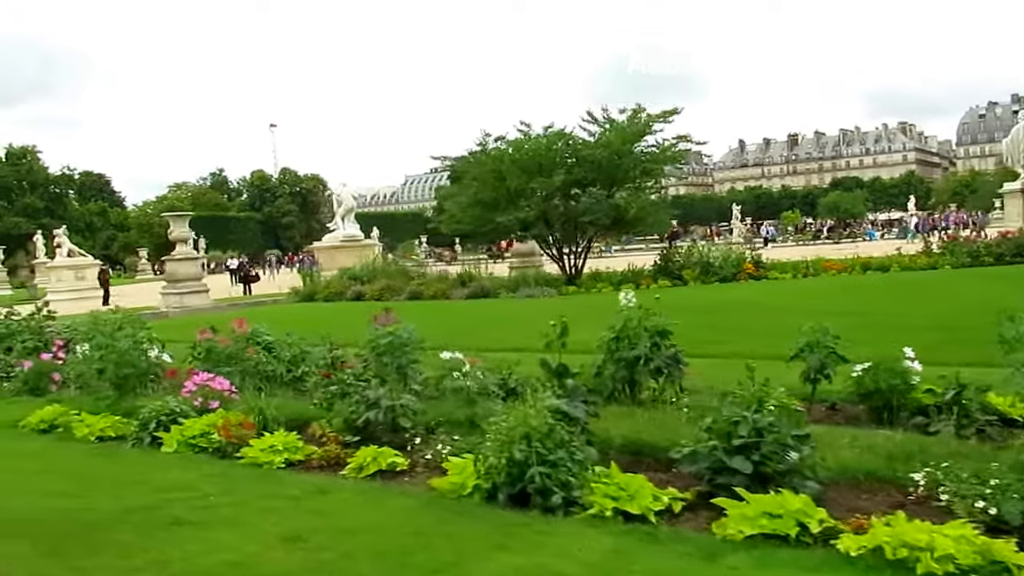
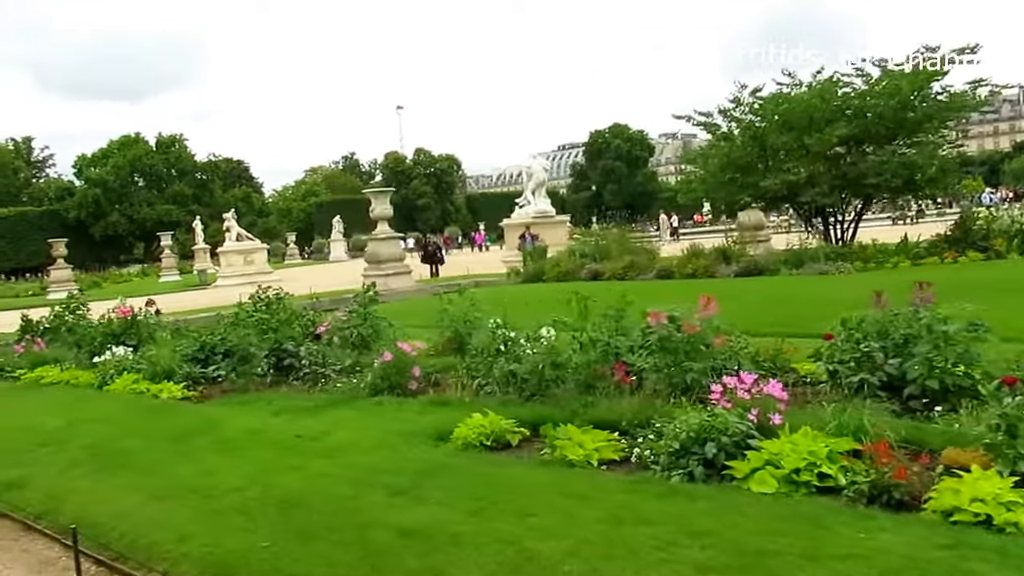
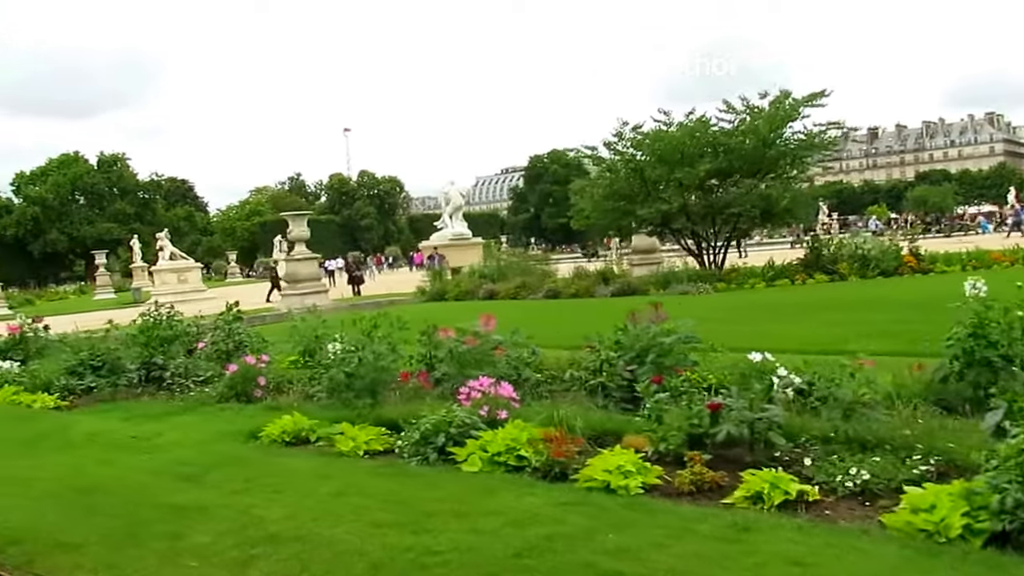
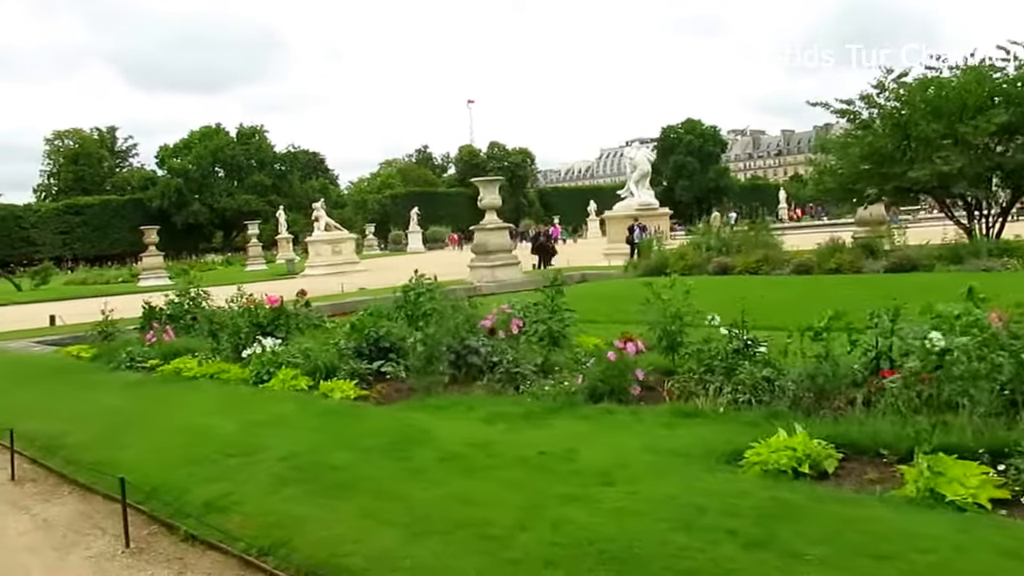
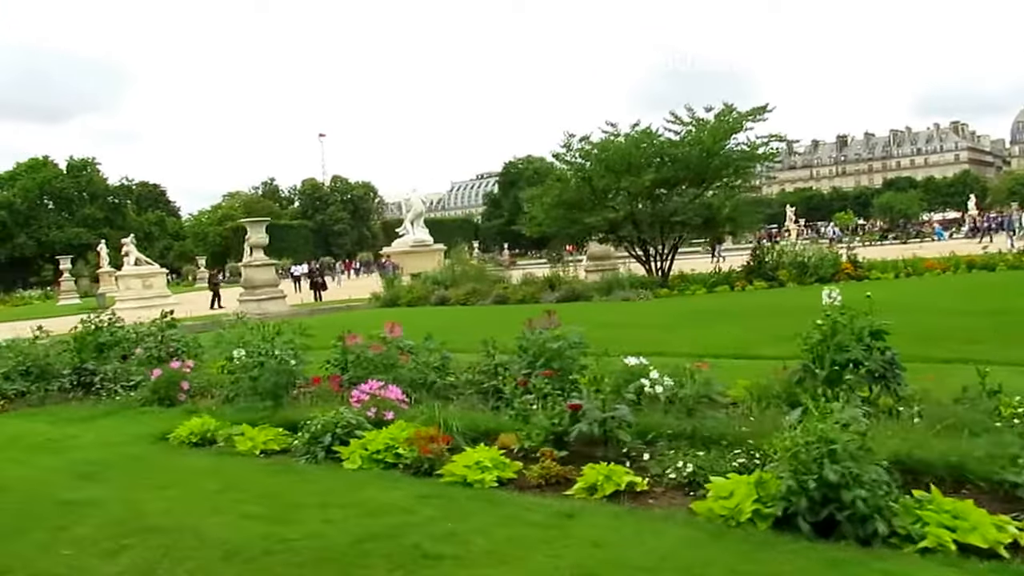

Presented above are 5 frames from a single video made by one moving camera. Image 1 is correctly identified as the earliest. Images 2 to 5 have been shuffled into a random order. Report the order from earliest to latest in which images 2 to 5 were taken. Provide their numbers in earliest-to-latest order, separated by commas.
5, 3, 2, 4
